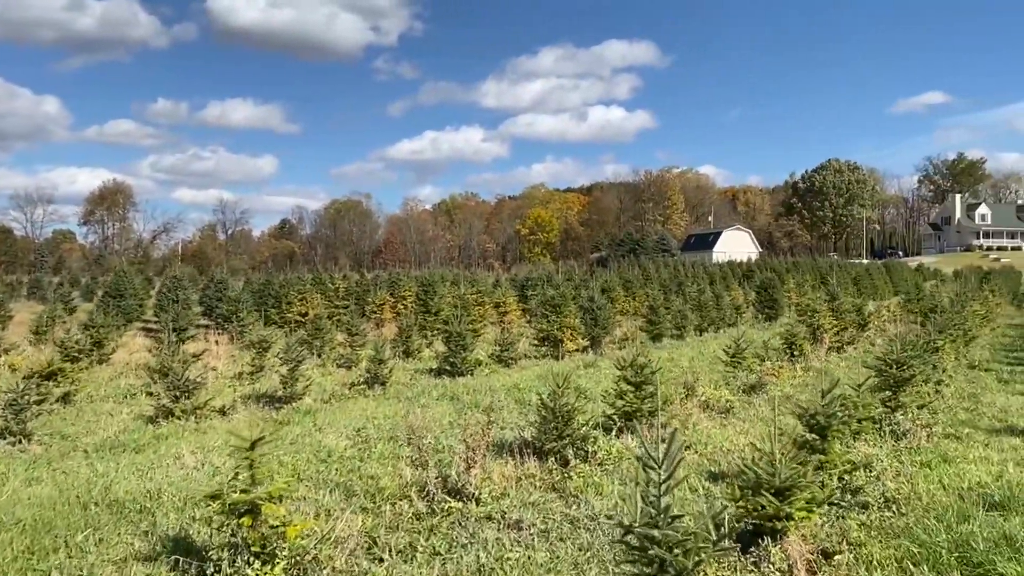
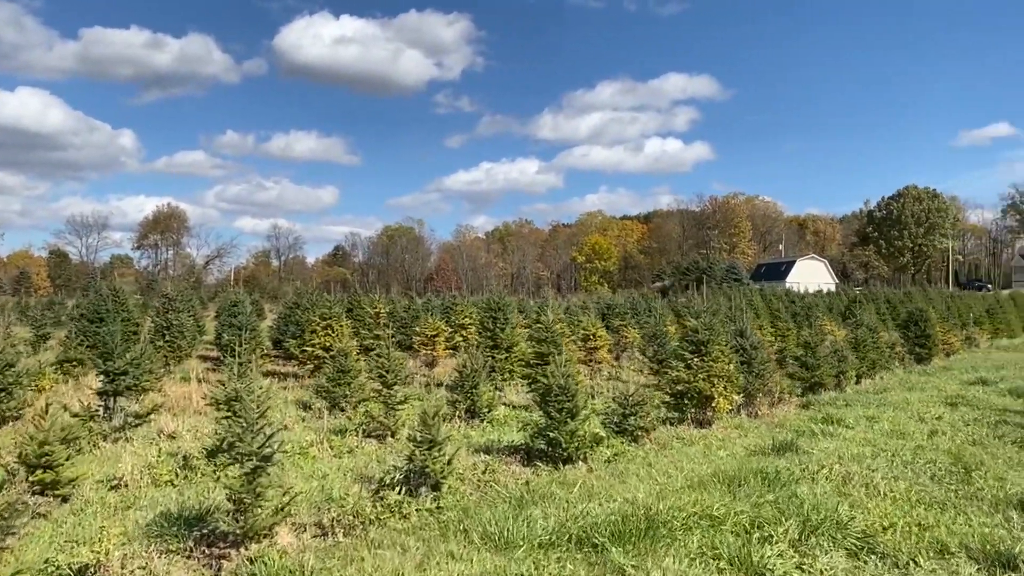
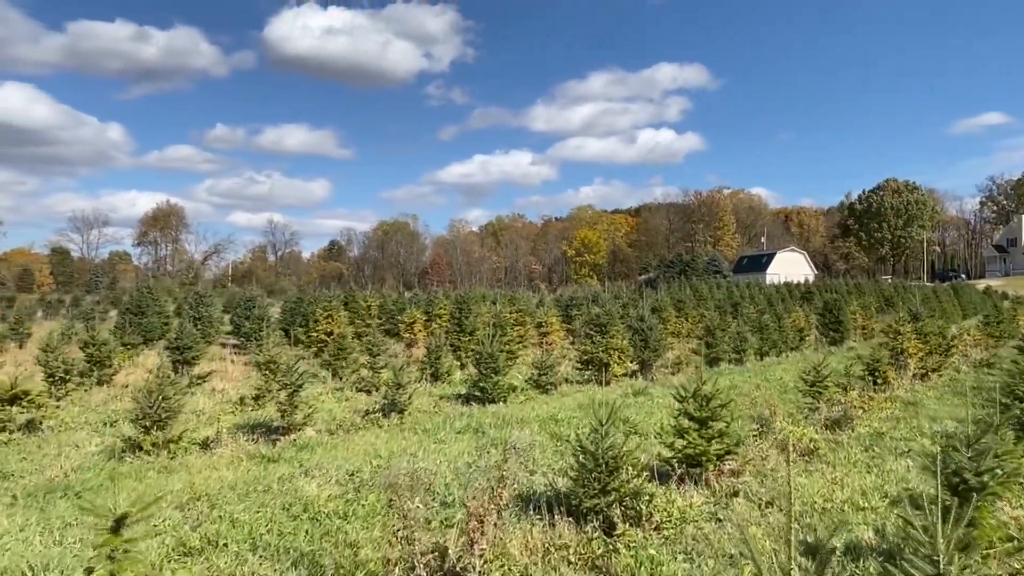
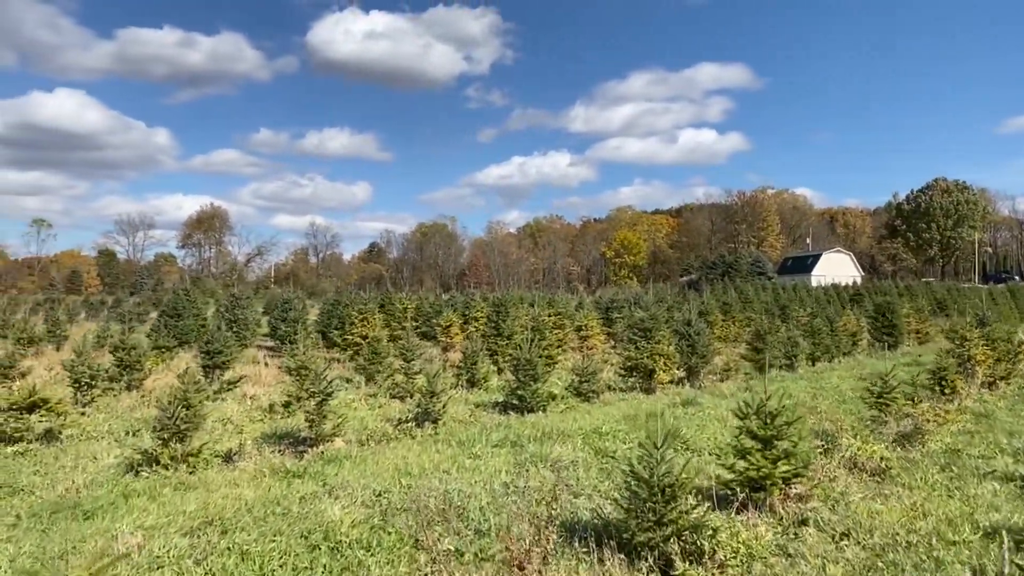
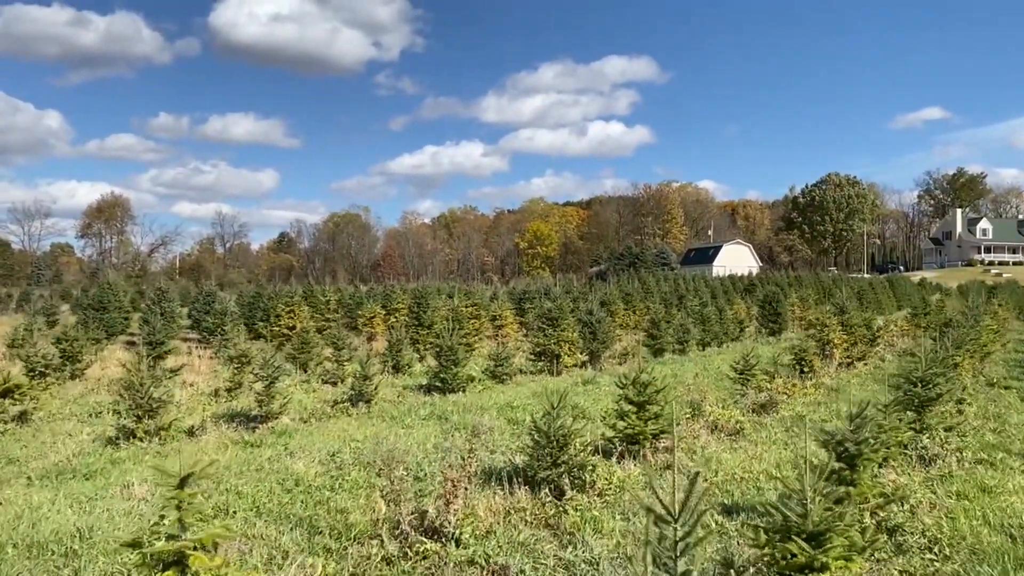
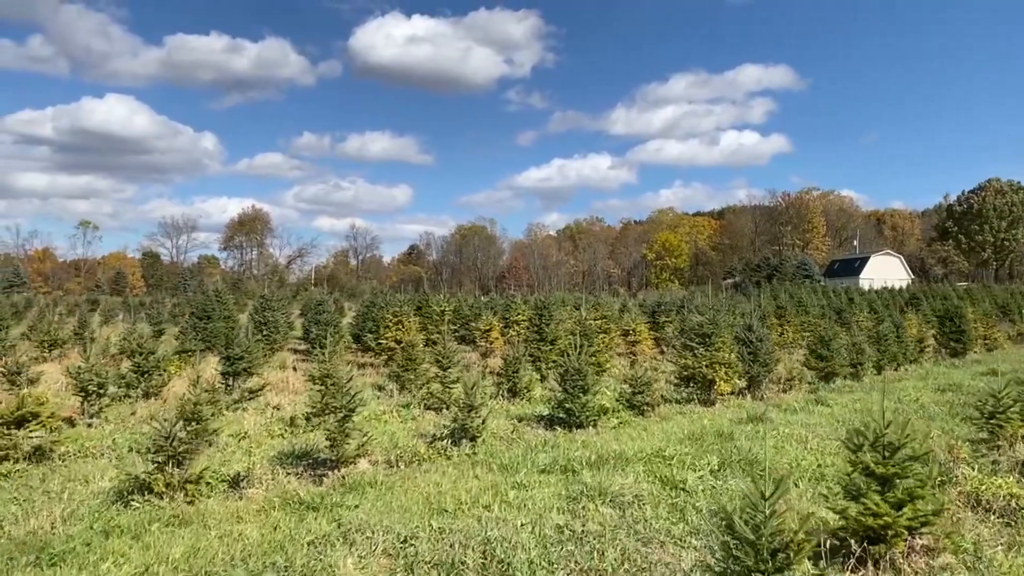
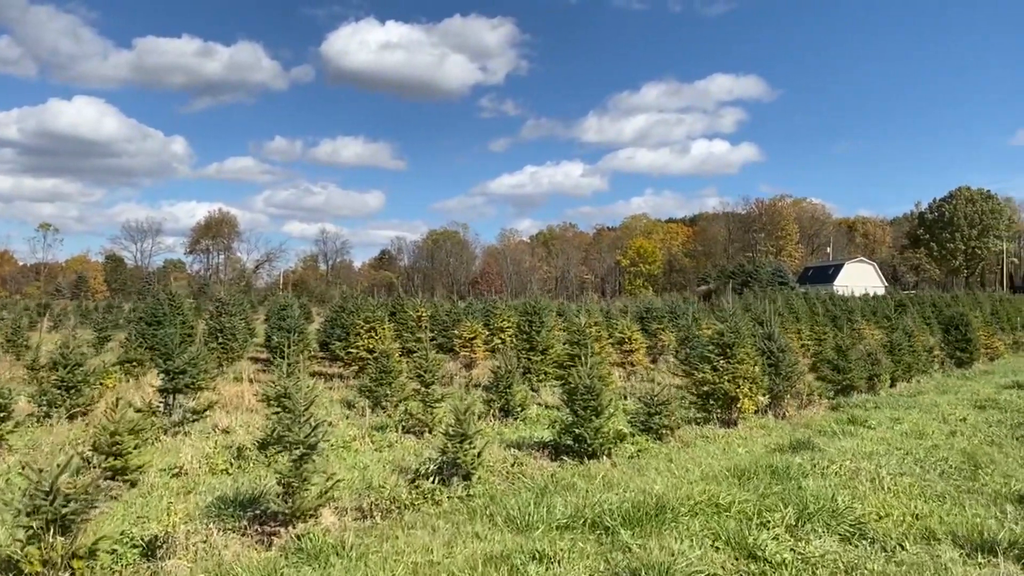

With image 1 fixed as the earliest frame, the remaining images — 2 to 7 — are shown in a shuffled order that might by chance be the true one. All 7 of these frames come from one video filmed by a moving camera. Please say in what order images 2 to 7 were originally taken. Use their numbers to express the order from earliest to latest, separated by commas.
5, 3, 4, 6, 7, 2
